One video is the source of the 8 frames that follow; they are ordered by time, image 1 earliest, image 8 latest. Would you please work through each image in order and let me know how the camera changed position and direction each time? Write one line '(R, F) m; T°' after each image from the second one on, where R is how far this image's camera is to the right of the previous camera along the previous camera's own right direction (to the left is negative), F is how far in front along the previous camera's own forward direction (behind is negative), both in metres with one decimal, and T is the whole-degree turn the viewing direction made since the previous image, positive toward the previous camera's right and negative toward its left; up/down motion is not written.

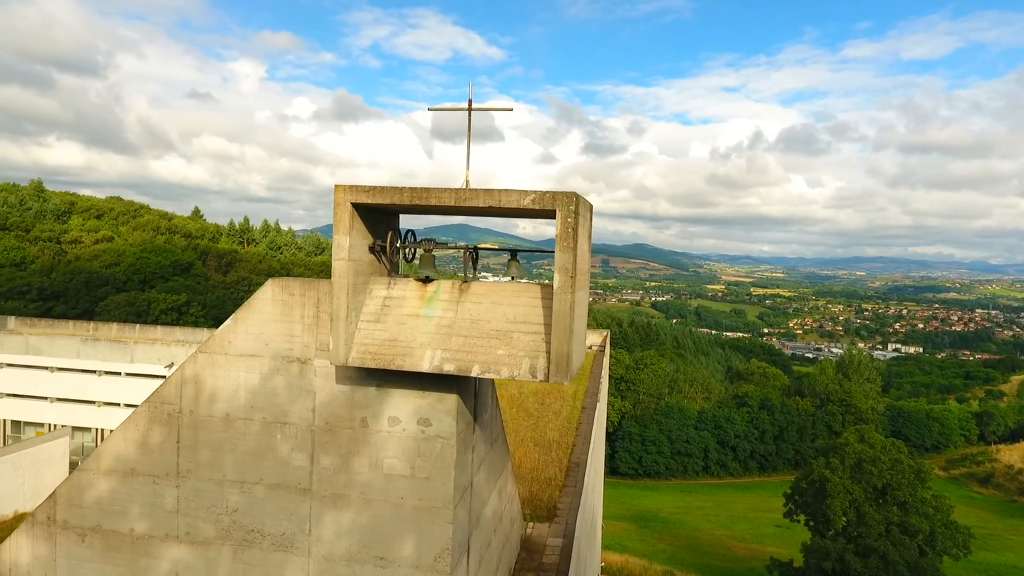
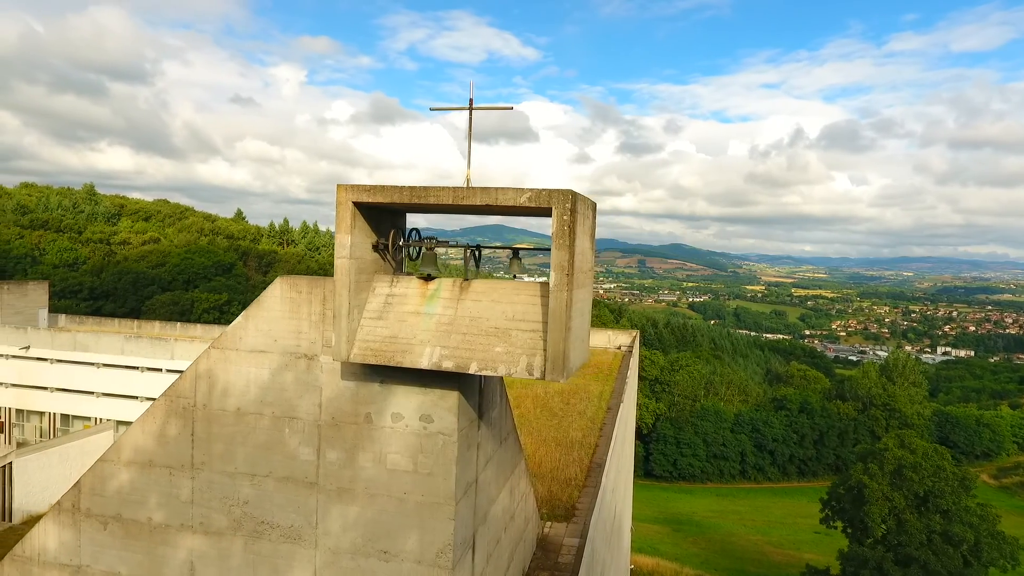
(+0.3, 0.0) m; -3°
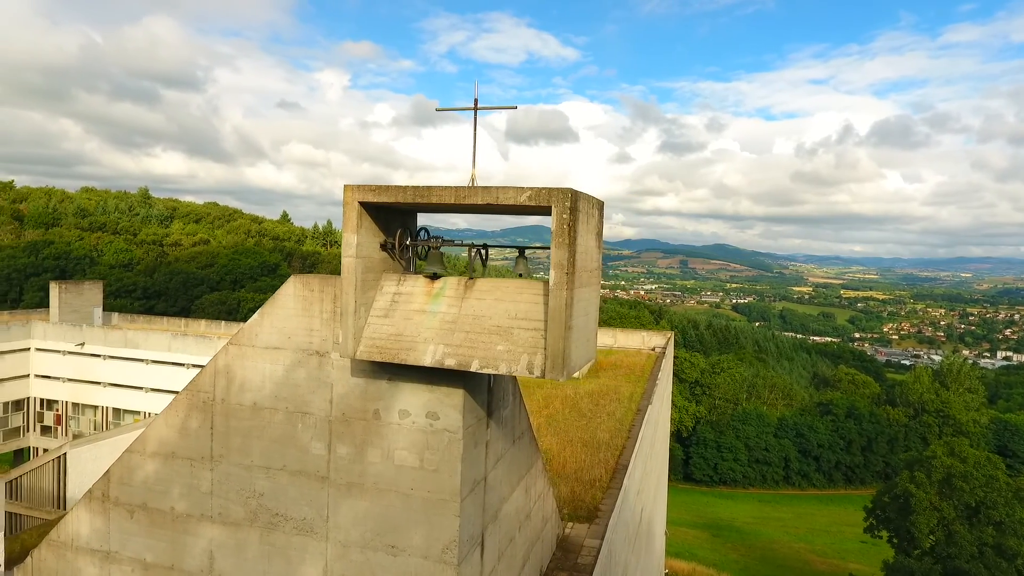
(+0.3, 0.0) m; -4°
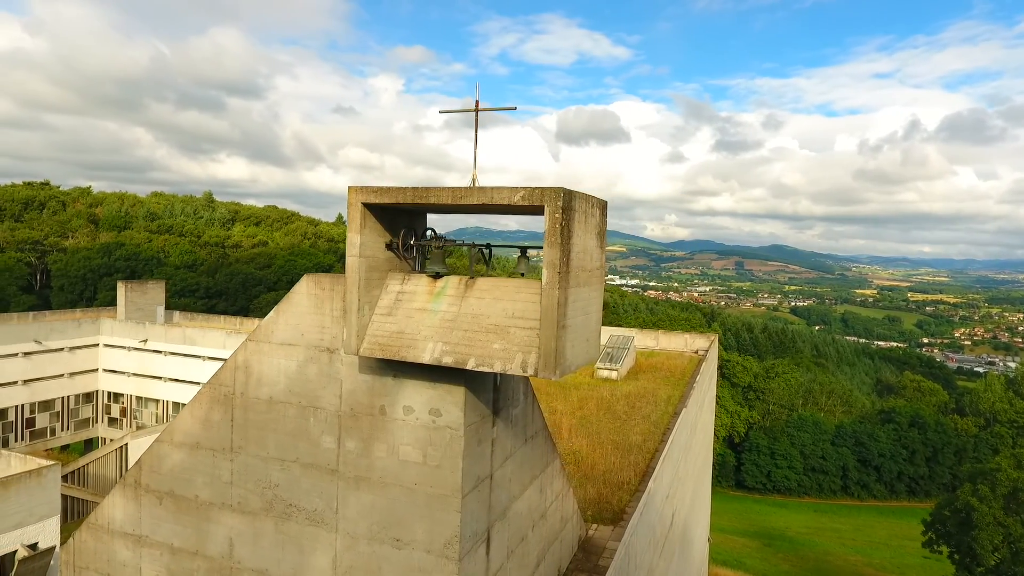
(+0.4, 0.0) m; -5°
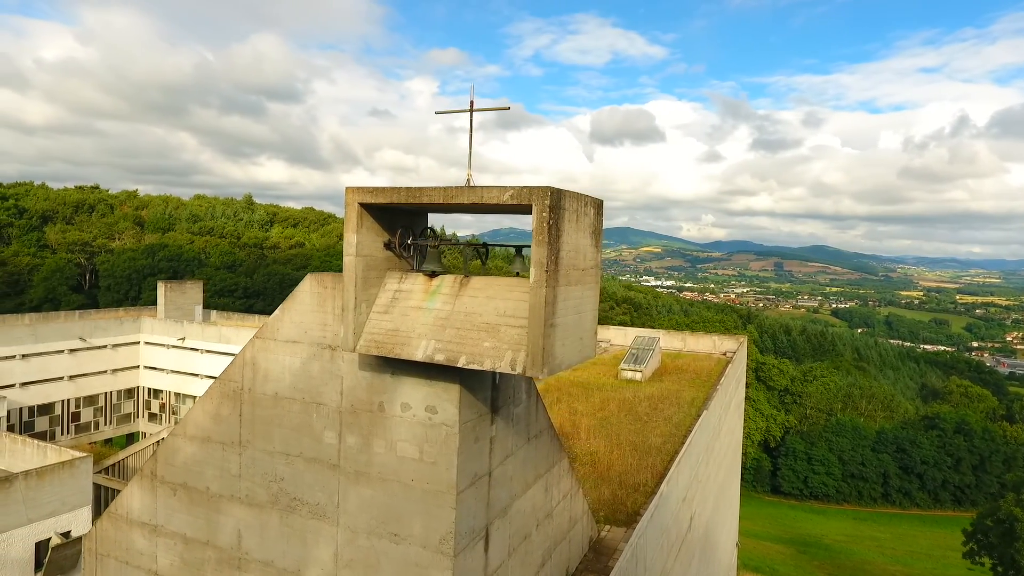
(+0.4, 0.0) m; -3°
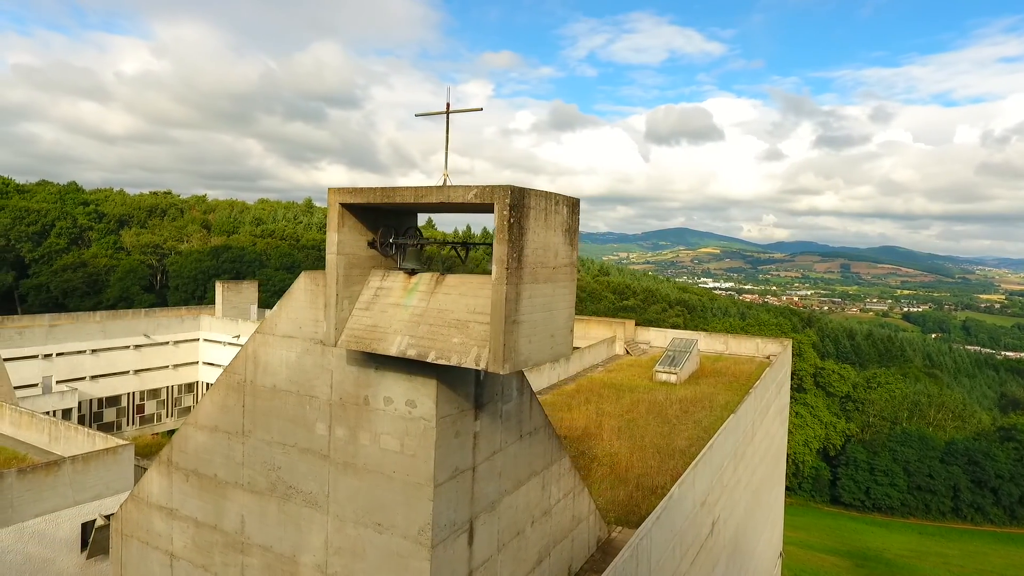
(+0.7, -0.1) m; -5°
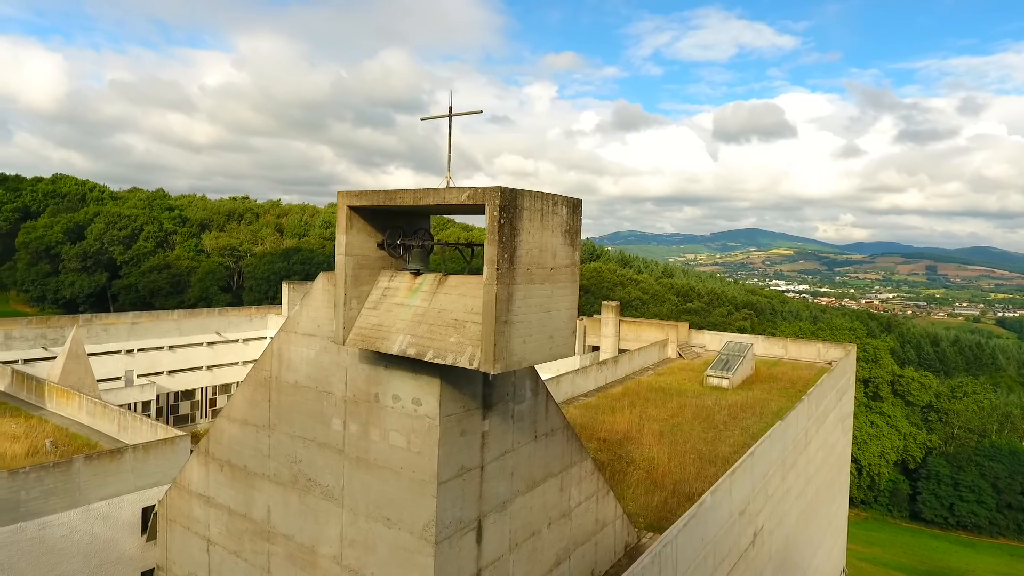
(+0.6, 0.0) m; -6°
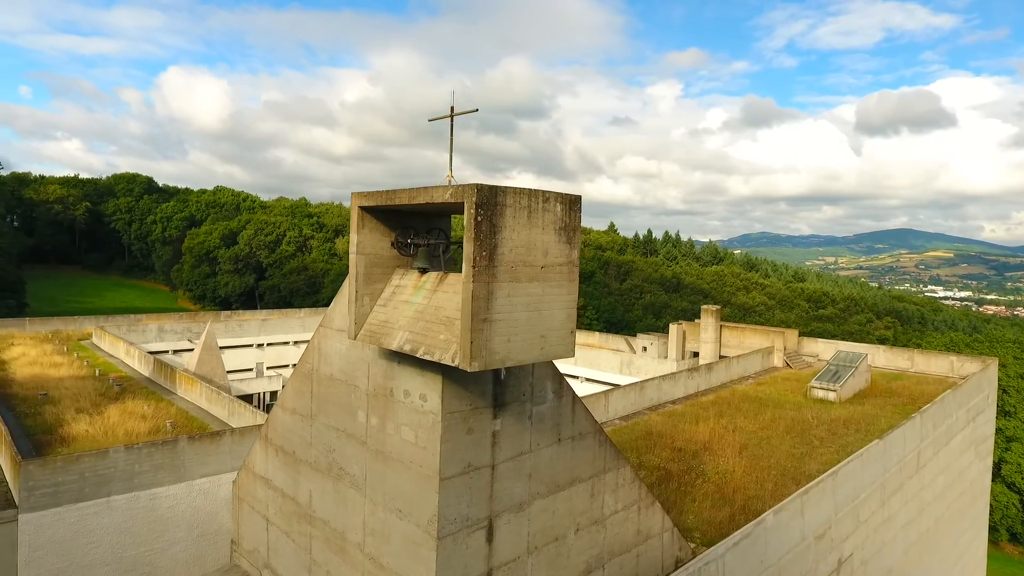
(+1.1, +0.2) m; -11°
